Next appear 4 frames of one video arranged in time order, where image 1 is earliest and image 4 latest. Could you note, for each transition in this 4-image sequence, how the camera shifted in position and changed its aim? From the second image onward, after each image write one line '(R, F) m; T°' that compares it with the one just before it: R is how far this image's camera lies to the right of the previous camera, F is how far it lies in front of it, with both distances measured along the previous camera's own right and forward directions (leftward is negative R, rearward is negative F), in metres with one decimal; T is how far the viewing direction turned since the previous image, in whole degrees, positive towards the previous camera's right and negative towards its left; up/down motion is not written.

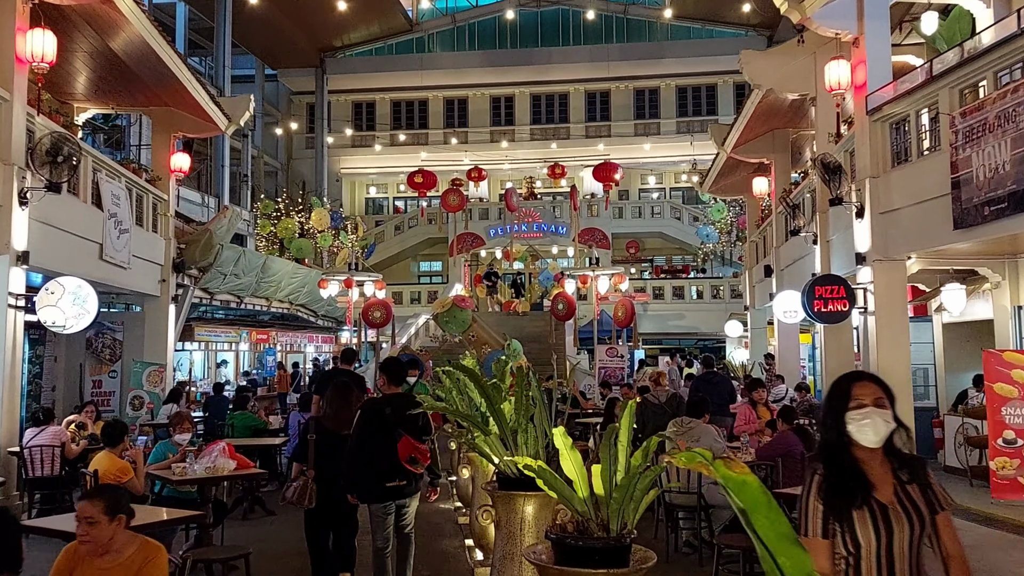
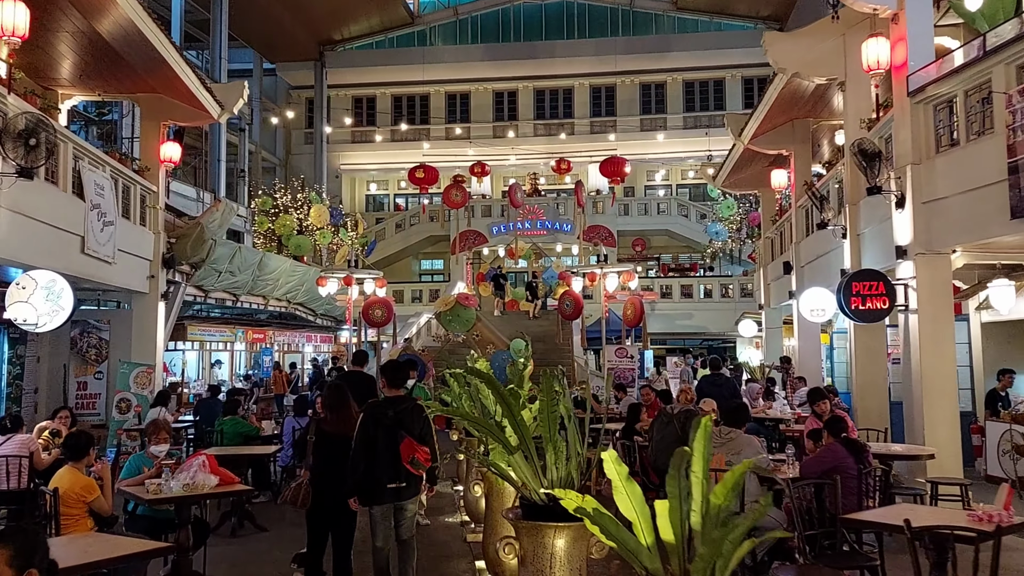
(-0.1, +0.6) m; 0°
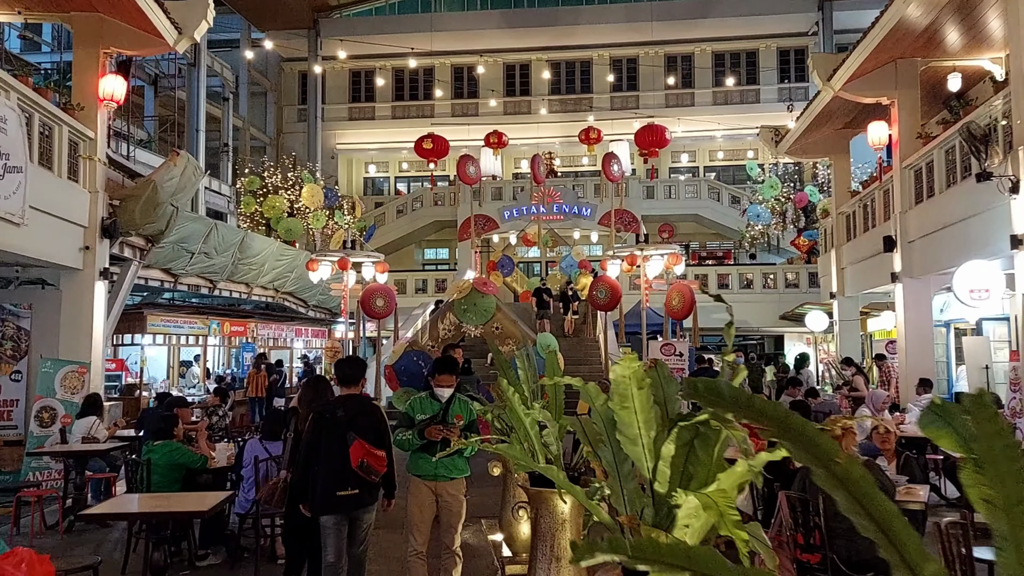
(-0.5, +2.5) m; 0°
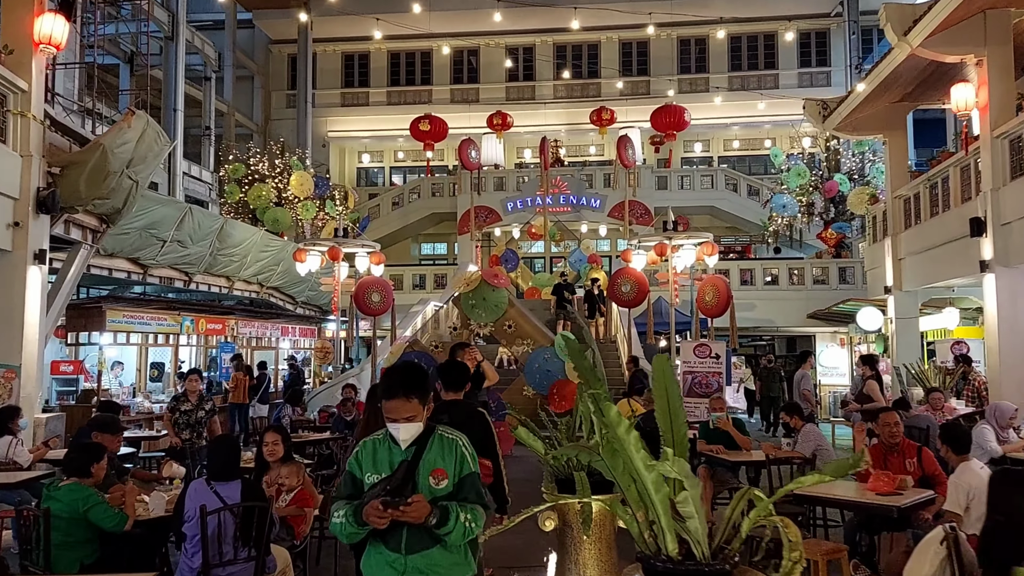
(-0.3, +1.6) m; +1°
